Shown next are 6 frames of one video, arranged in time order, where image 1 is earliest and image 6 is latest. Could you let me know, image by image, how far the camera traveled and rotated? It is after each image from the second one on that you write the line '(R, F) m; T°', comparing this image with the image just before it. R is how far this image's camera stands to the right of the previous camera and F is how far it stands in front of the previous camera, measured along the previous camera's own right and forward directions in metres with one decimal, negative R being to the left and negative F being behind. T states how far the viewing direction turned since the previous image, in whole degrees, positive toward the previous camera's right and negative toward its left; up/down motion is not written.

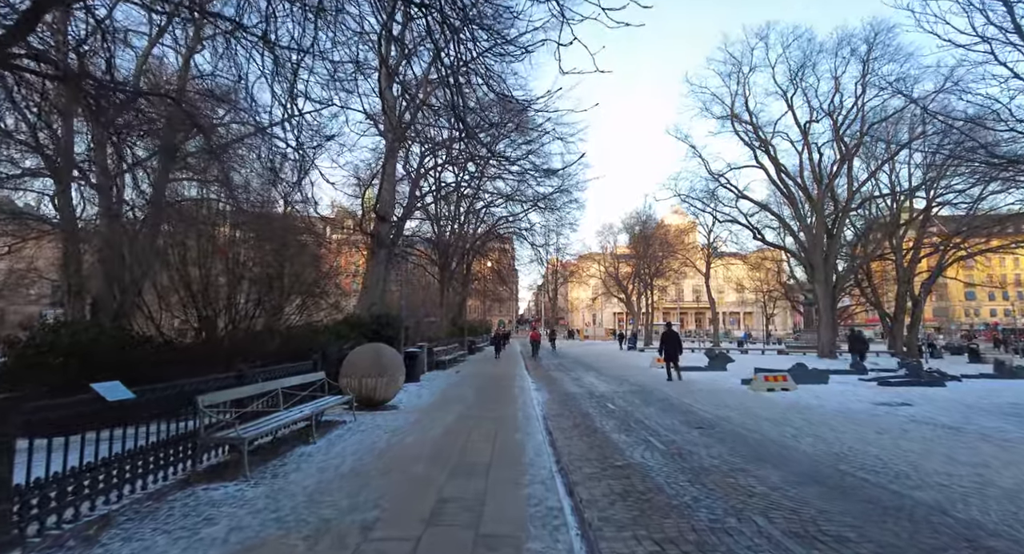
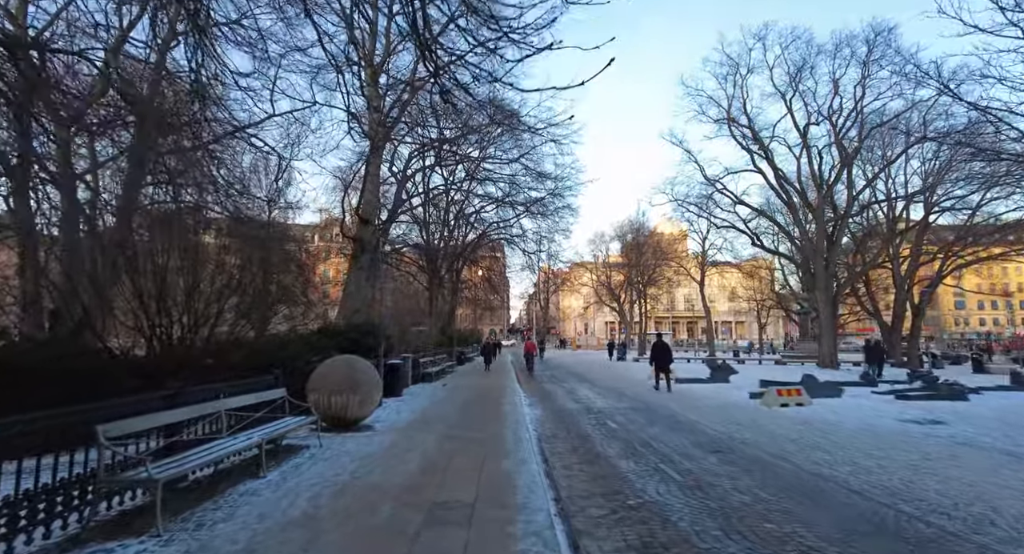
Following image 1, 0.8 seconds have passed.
(0.0, +1.1) m; +1°
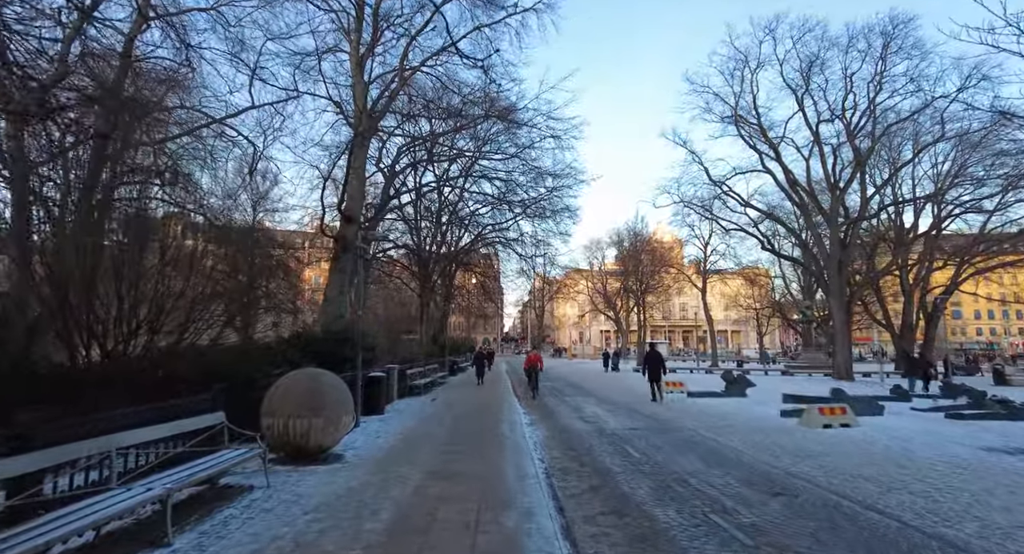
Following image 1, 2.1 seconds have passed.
(-0.1, +1.7) m; +1°
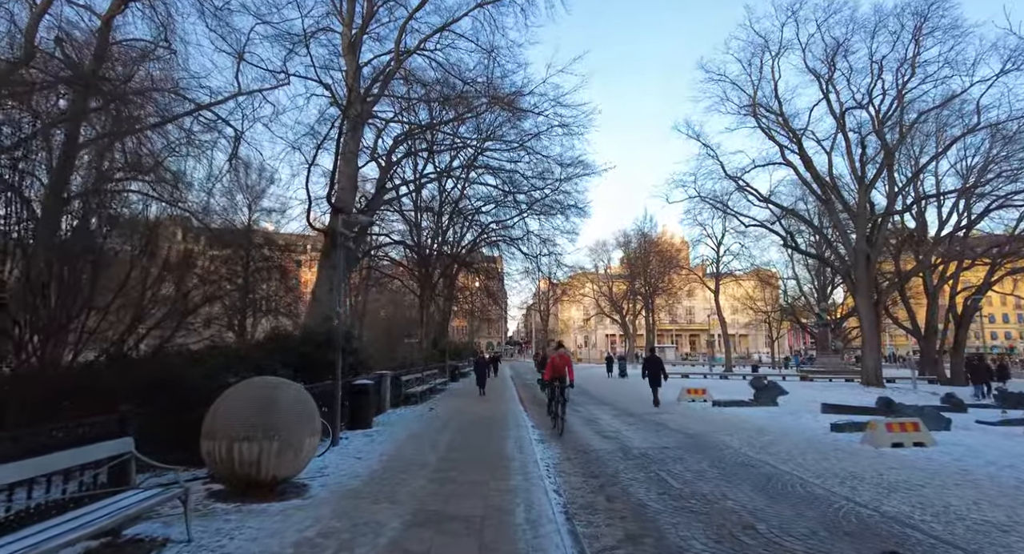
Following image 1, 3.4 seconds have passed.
(-0.1, +1.6) m; 0°
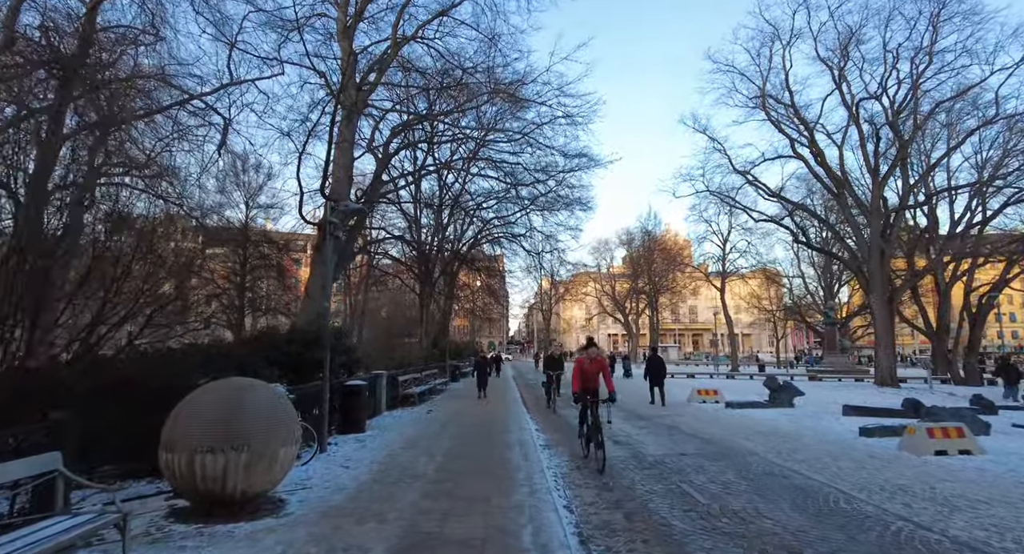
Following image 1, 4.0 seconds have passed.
(0.0, +0.8) m; 0°
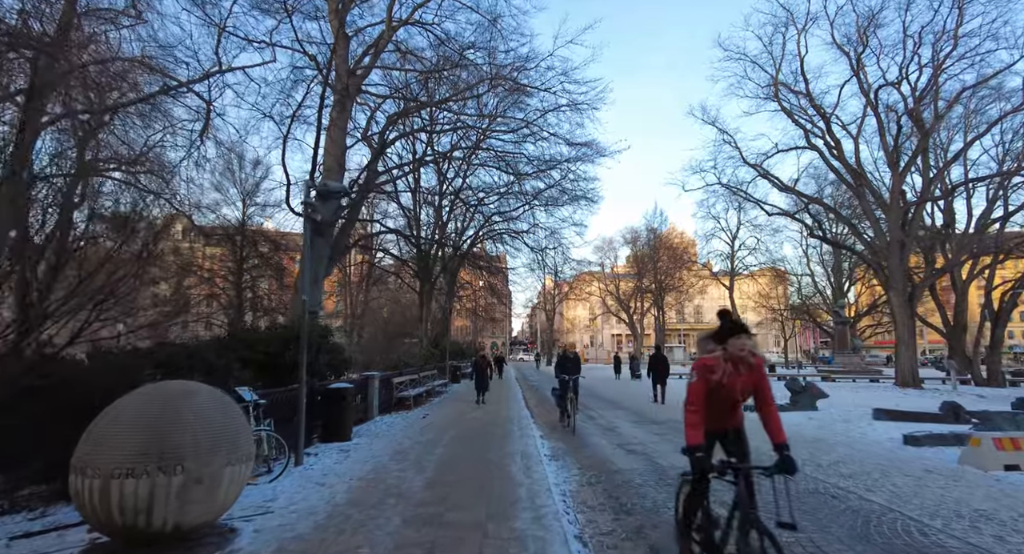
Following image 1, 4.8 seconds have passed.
(0.0, +1.0) m; 0°
